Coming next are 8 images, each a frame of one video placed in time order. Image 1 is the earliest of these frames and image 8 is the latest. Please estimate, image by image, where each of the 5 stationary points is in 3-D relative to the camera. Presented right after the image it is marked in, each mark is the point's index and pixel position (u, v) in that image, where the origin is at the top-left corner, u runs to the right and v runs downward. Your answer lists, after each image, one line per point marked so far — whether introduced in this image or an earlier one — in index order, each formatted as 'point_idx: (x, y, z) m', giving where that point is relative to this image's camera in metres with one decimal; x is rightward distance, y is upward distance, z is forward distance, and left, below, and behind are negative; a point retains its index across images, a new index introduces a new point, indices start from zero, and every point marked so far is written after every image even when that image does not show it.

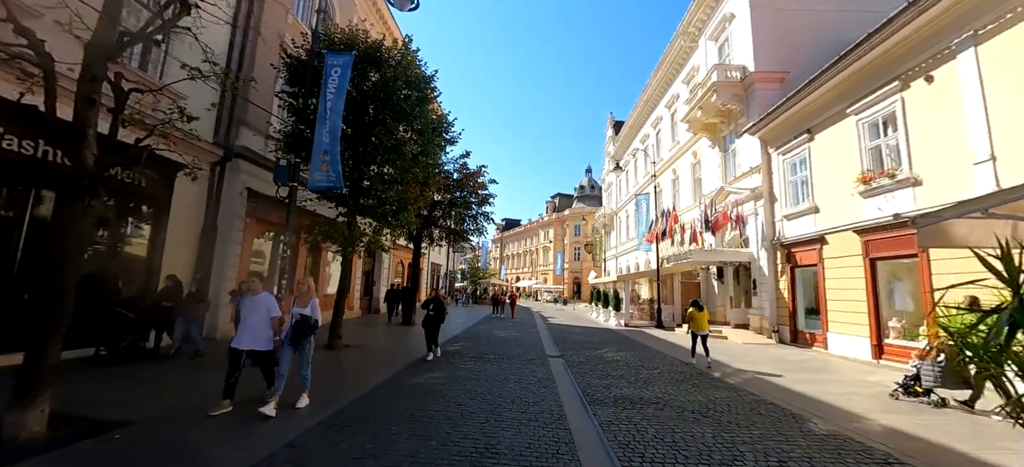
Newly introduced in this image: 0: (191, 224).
0: (-7.8, +0.2, +10.2) m
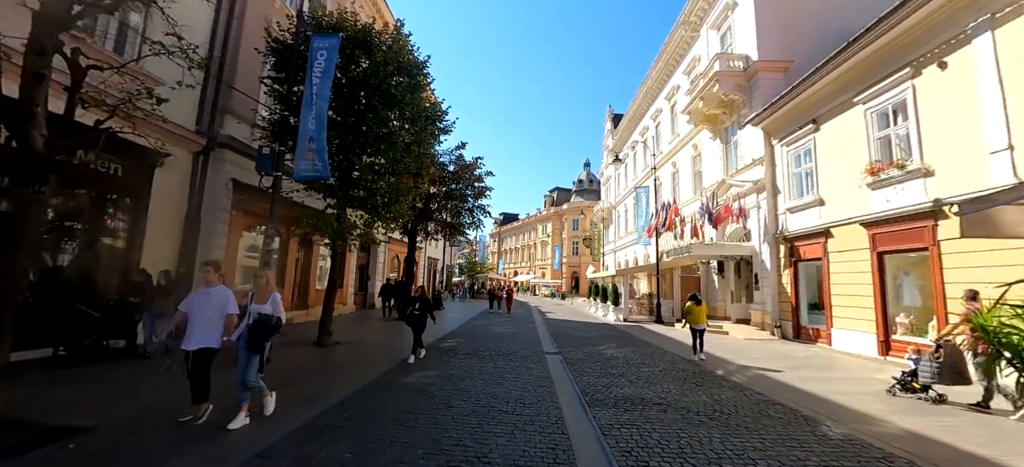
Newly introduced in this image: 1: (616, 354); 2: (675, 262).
0: (-7.9, +0.4, +9.8) m
1: (+2.6, -3.0, +10.3) m
2: (+7.8, -1.4, +19.9) m
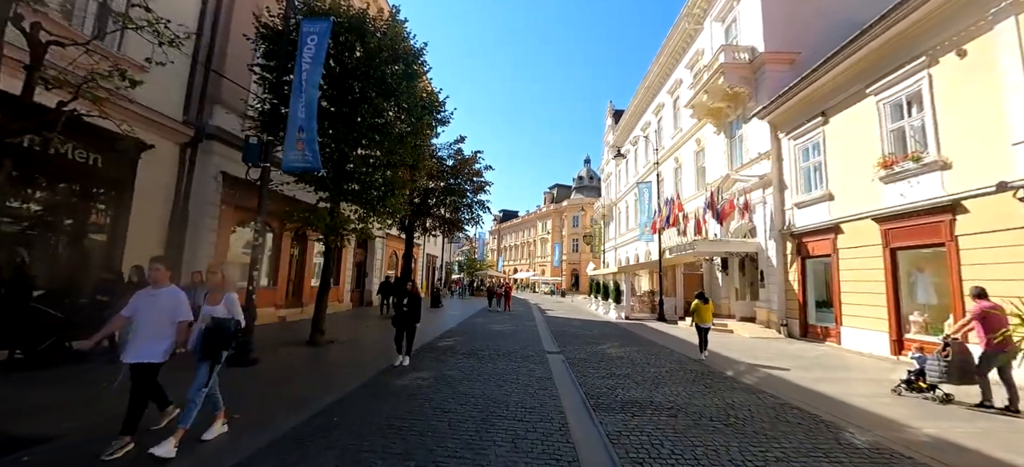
0: (-7.9, +0.5, +9.4) m
1: (+2.6, -2.9, +9.9) m
2: (+7.8, -1.2, +19.6) m
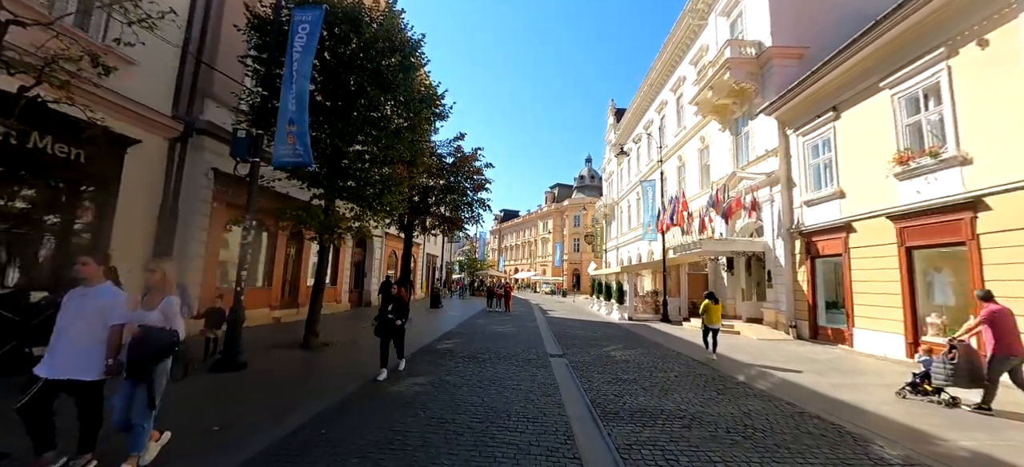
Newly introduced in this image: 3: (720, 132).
0: (-7.9, +0.6, +9.0) m
1: (+2.6, -2.8, +9.6) m
2: (+7.8, -1.2, +19.2) m
3: (+9.6, +4.7, +19.3) m
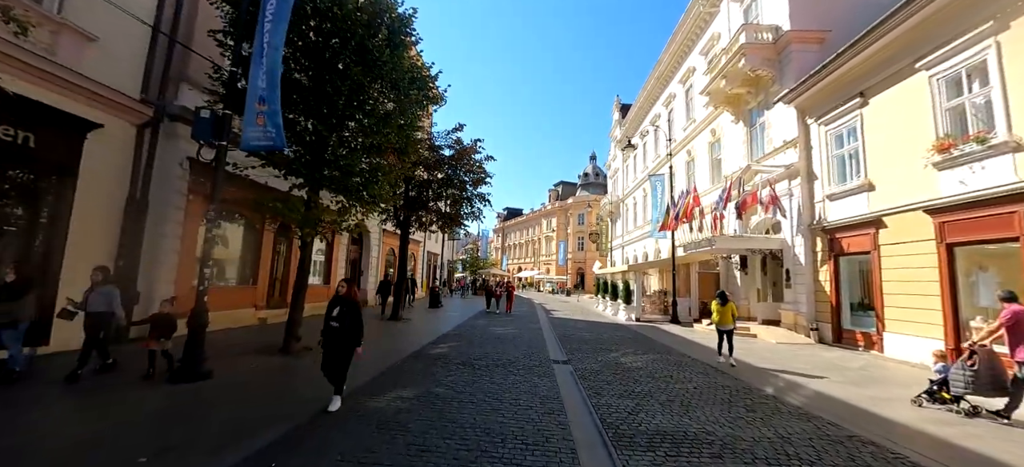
0: (-7.9, +0.7, +8.2) m
1: (+2.6, -2.7, +8.7) m
2: (+7.9, -1.0, +18.3) m
3: (+9.7, +4.8, +18.3) m
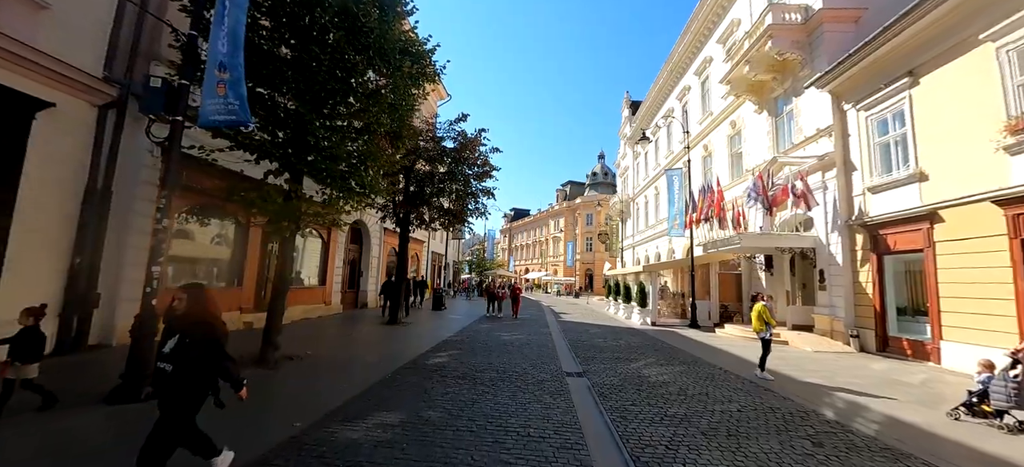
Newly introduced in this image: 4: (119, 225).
0: (-7.8, +0.8, +7.3) m
1: (+2.7, -2.6, +7.6) m
2: (+8.2, -0.9, +17.0) m
3: (+10.0, +4.9, +17.1) m
4: (-7.7, +0.2, +8.2) m
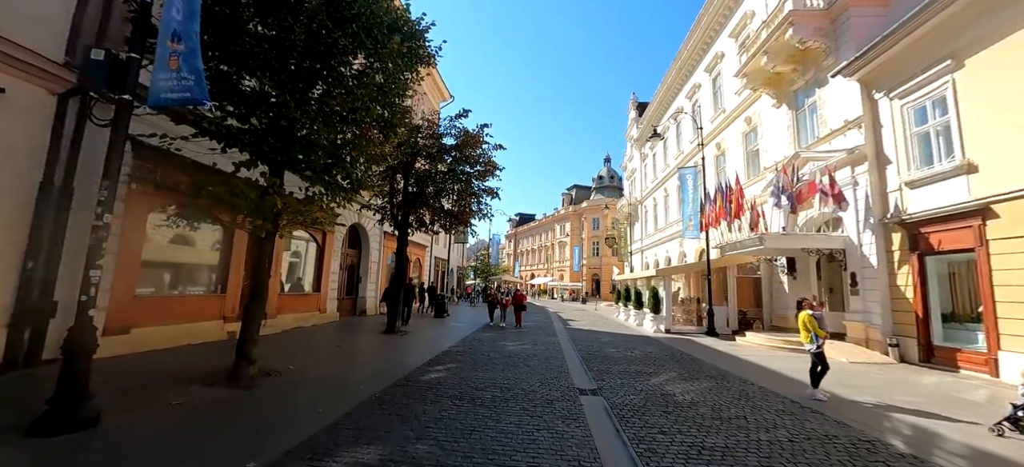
0: (-7.7, +0.8, +6.5) m
1: (+2.8, -2.6, +6.6) m
2: (+8.4, -1.0, +16.1) m
3: (+10.2, +4.9, +16.2) m
4: (-7.7, +0.1, +7.4) m
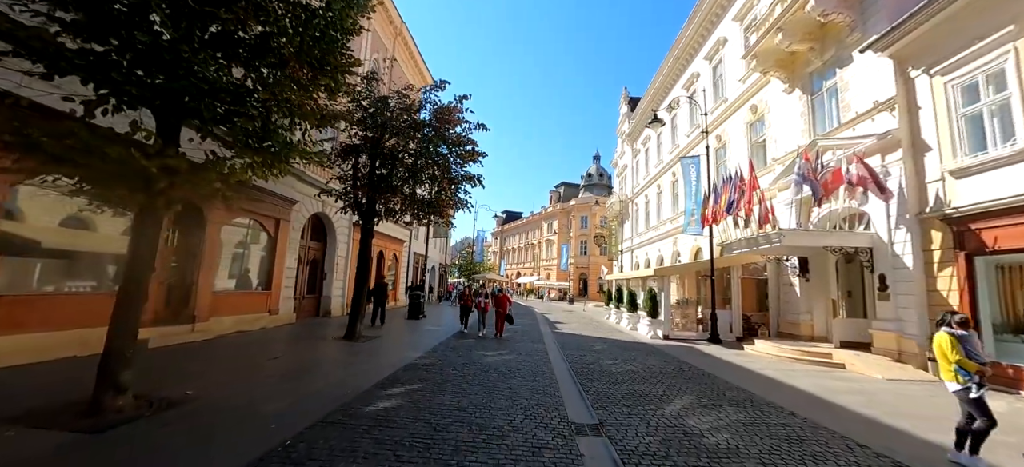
0: (-8.0, +1.1, +4.5) m
1: (+2.5, -2.4, +5.0) m
2: (+7.8, -0.9, +14.6) m
3: (+9.7, +5.0, +14.7) m
4: (-8.0, +0.4, +5.4) m
